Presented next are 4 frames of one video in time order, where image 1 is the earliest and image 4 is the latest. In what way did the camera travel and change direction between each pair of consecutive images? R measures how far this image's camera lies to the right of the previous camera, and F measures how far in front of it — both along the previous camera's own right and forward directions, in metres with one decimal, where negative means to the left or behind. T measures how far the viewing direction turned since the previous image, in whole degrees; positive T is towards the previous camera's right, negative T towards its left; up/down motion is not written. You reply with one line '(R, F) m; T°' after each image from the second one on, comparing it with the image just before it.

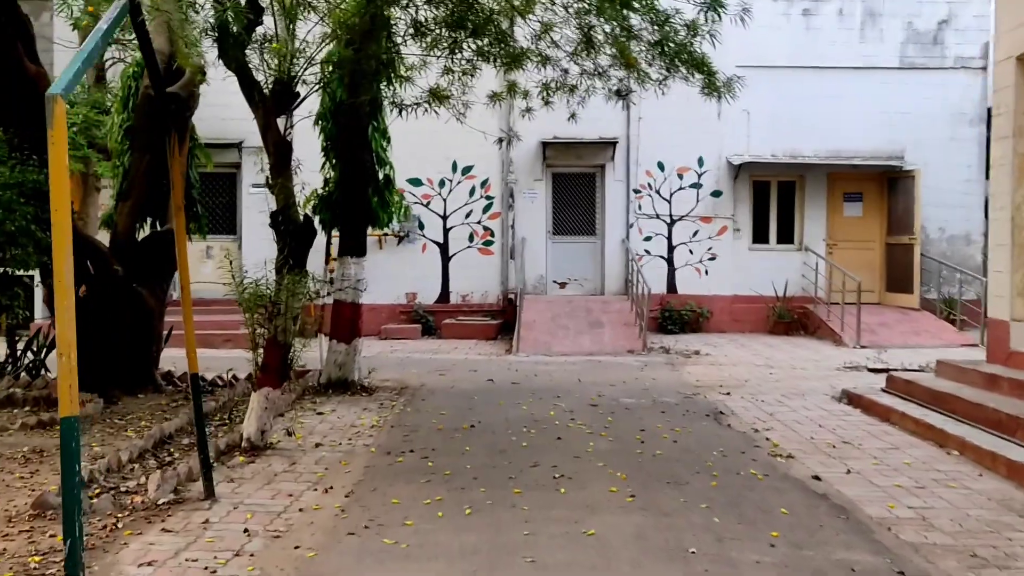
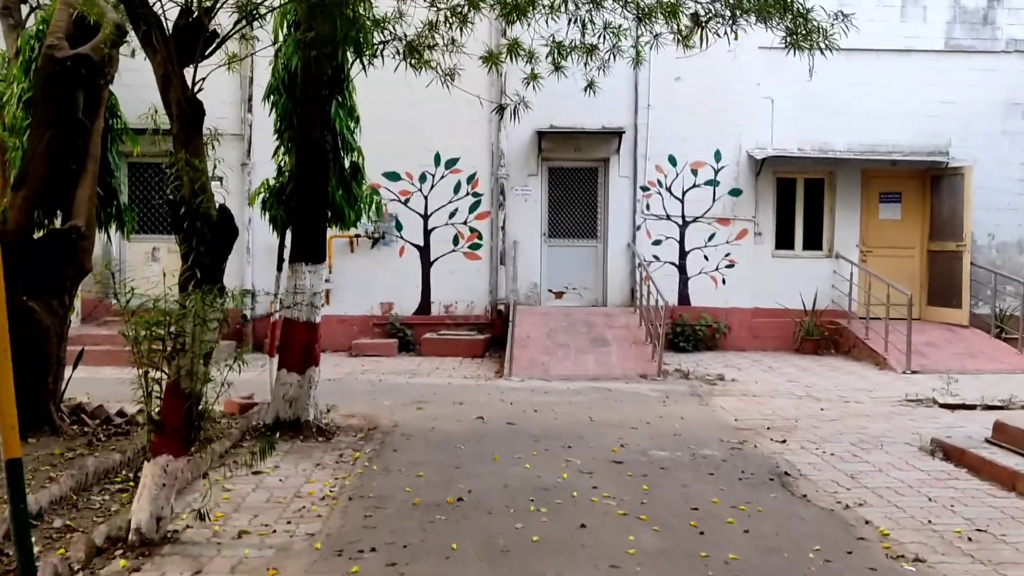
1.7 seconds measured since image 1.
(-0.1, +1.9) m; +1°
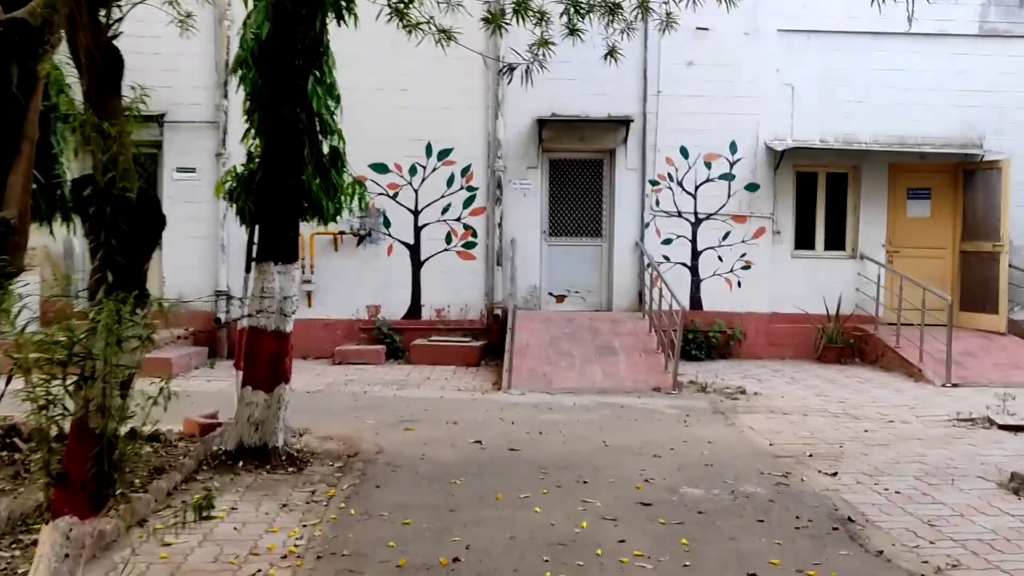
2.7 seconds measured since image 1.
(-0.1, +1.0) m; 0°
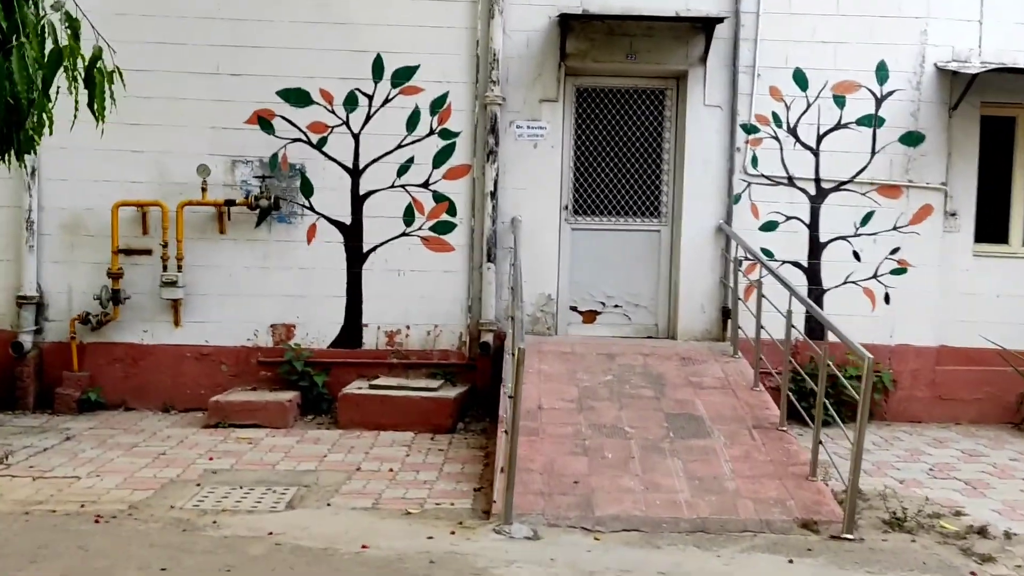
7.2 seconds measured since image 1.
(-0.1, +4.8) m; 0°
